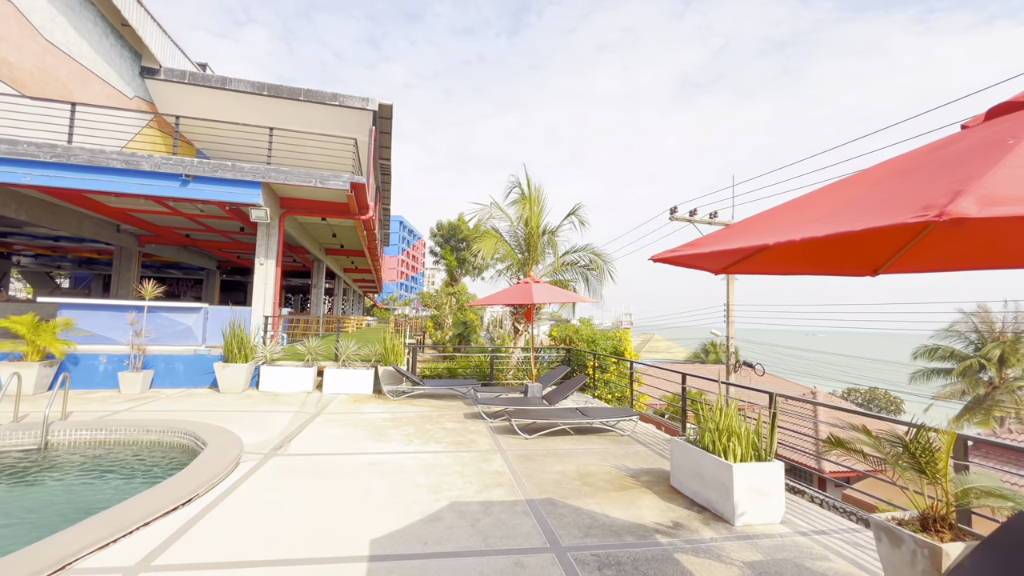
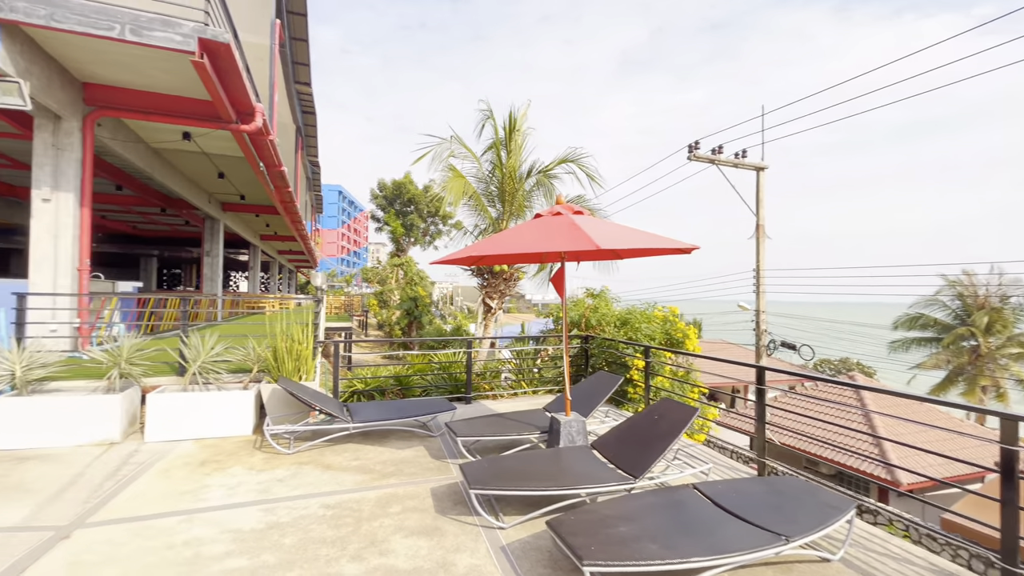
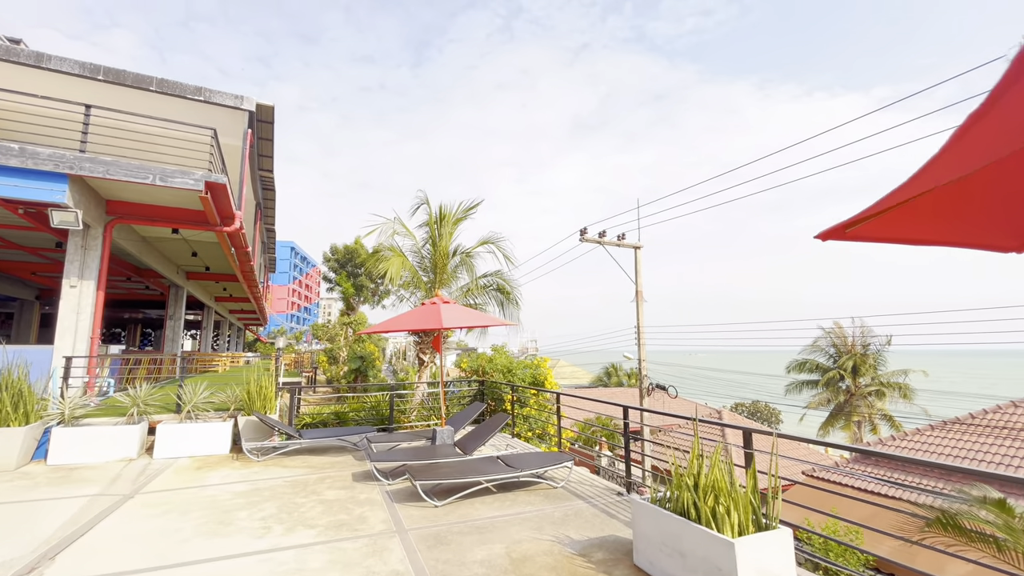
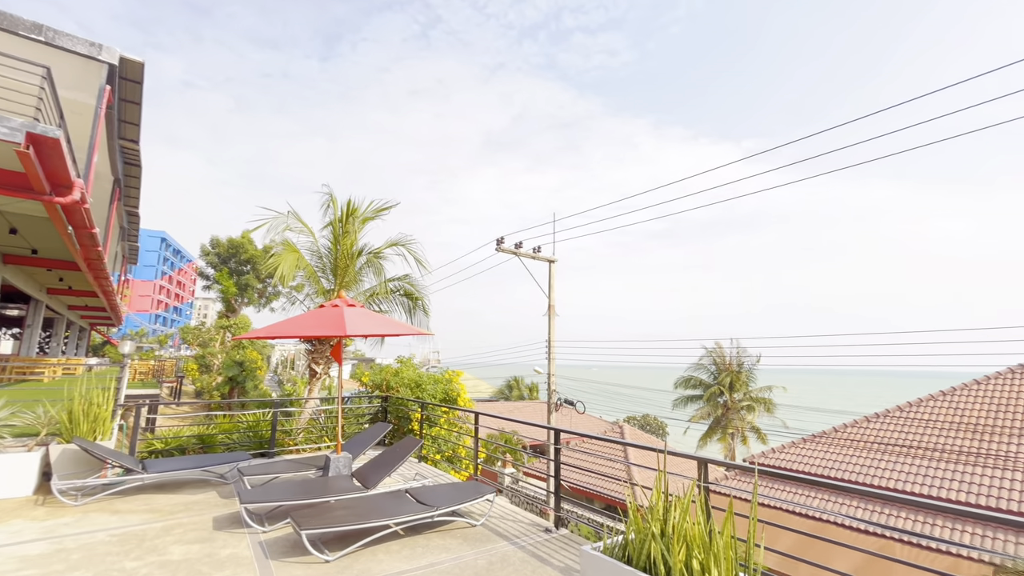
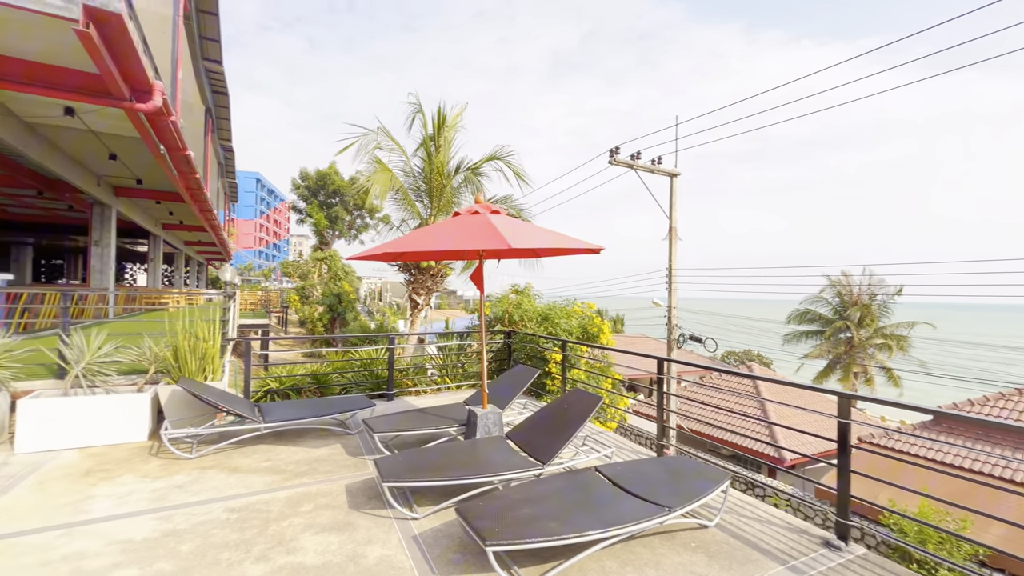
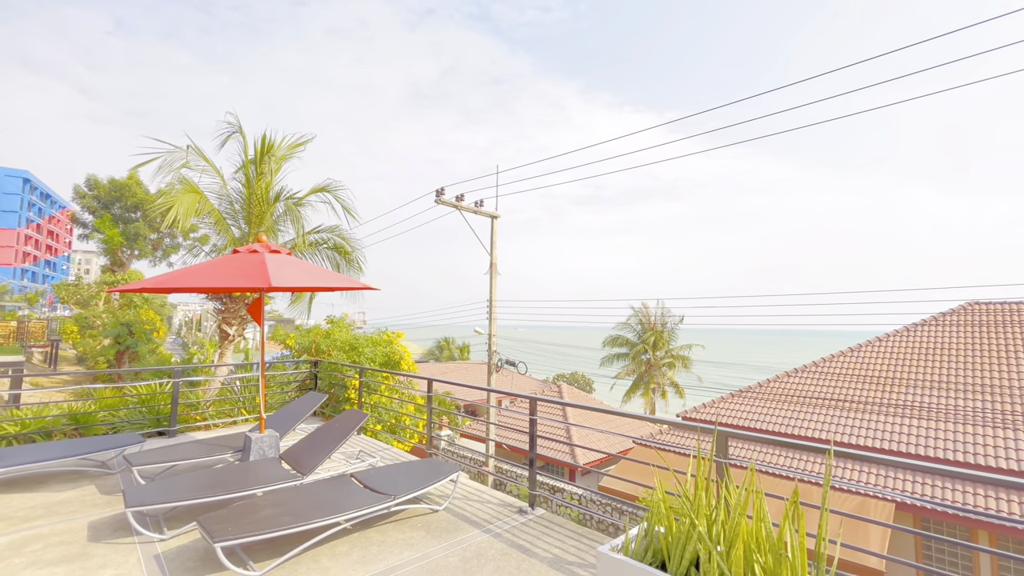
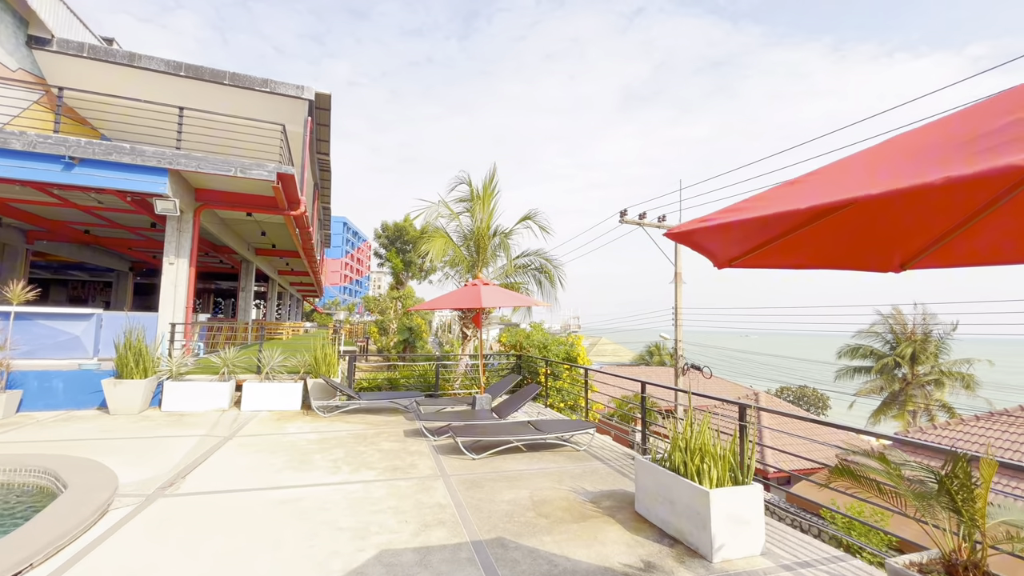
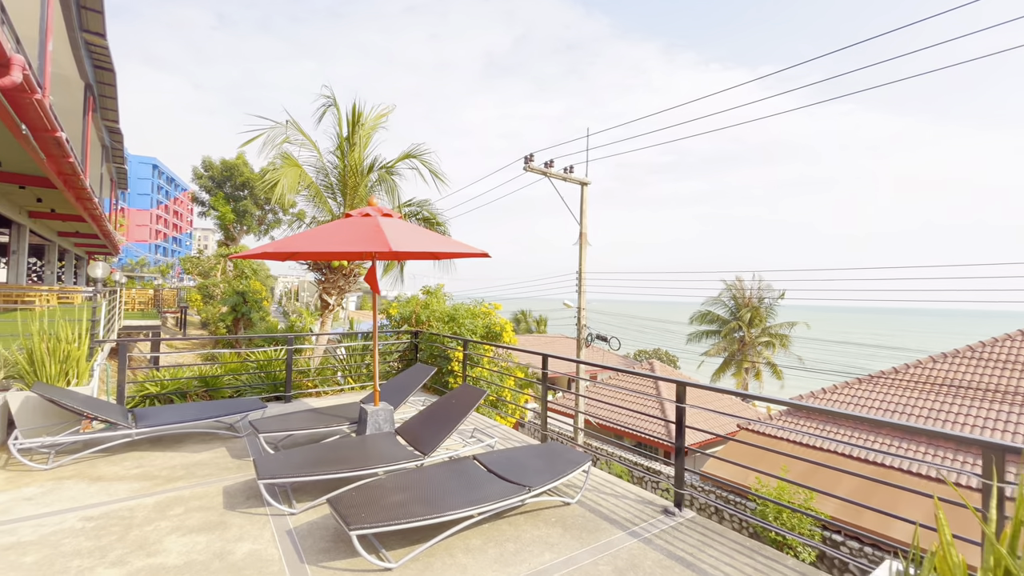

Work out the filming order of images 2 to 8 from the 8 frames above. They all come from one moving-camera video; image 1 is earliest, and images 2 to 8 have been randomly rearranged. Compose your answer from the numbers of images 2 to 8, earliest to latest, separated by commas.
7, 3, 4, 6, 8, 5, 2
